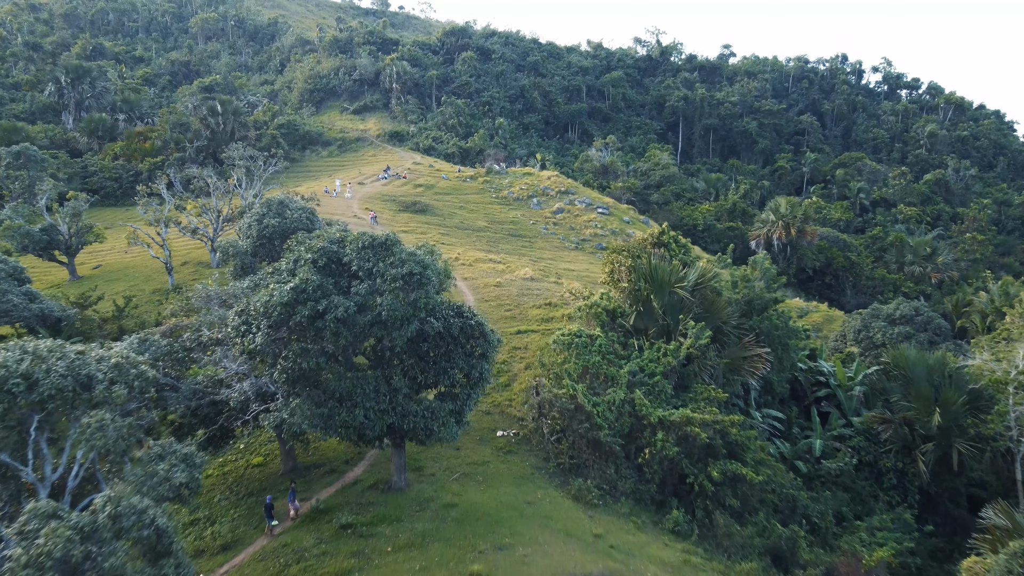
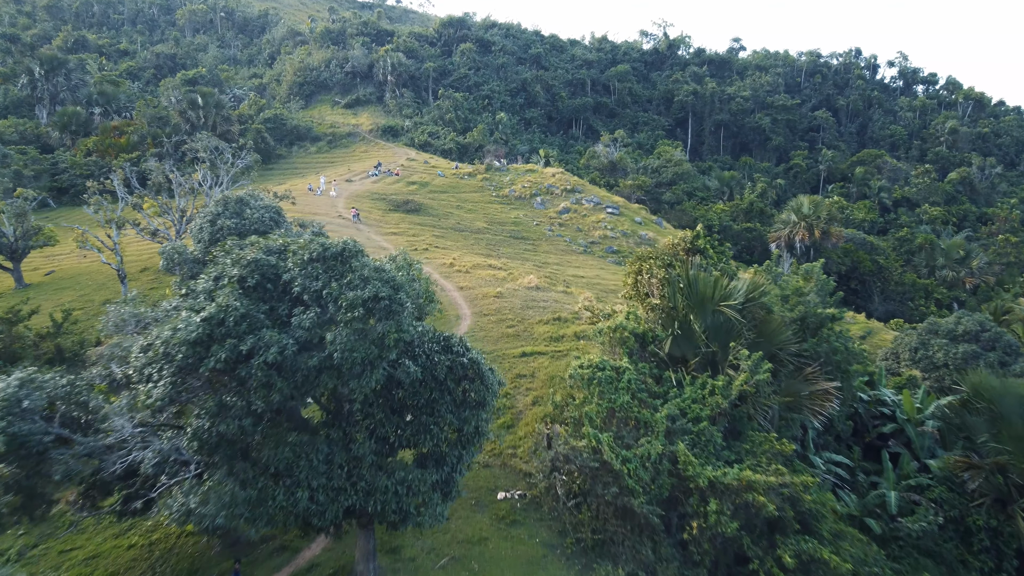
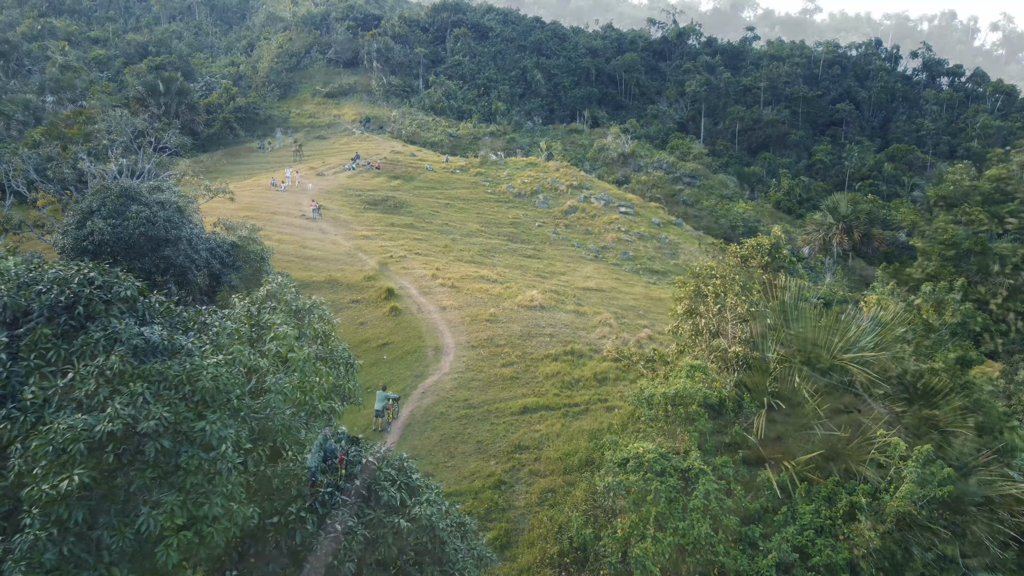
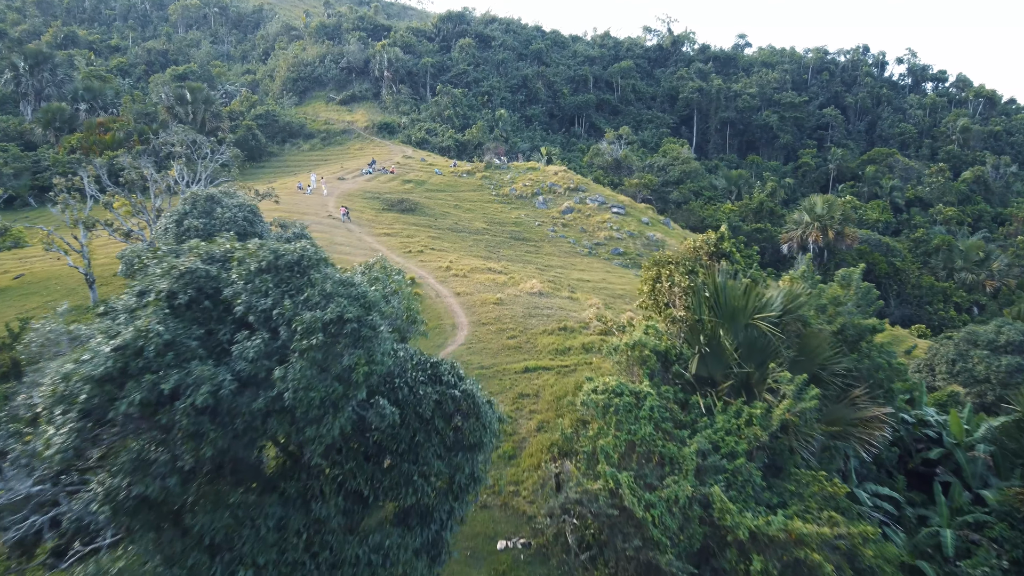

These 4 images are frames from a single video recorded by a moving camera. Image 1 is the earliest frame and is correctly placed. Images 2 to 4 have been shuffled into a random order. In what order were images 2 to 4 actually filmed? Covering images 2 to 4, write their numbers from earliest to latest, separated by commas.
2, 4, 3
